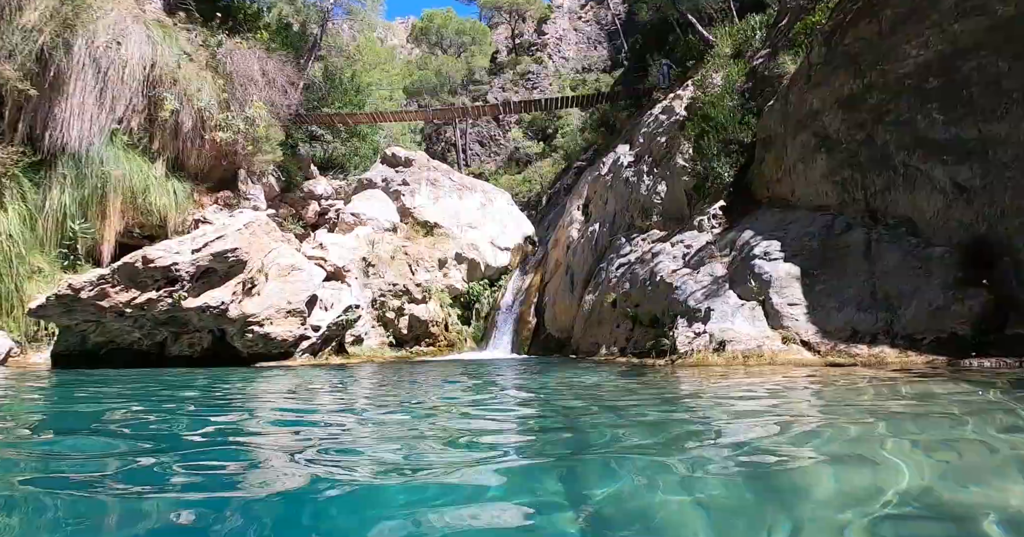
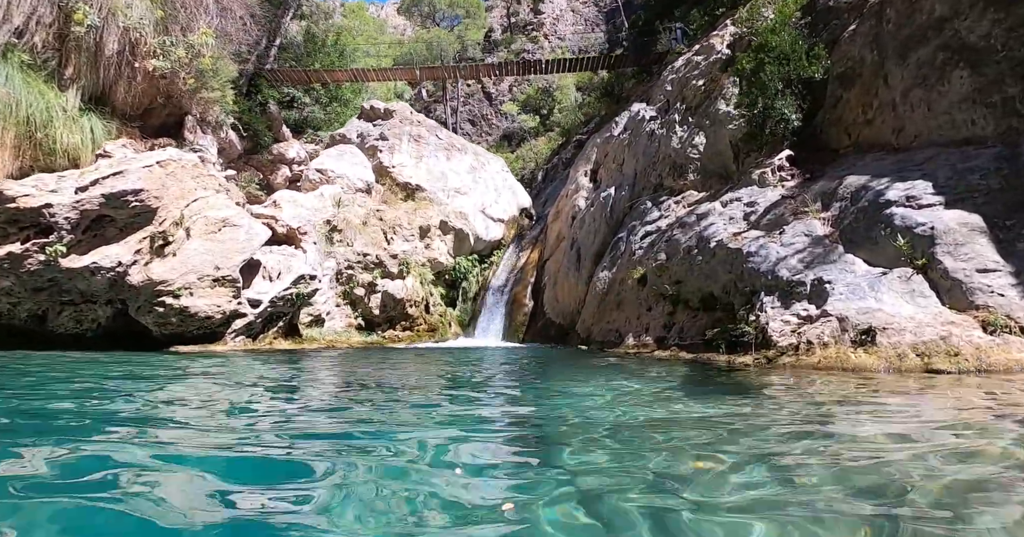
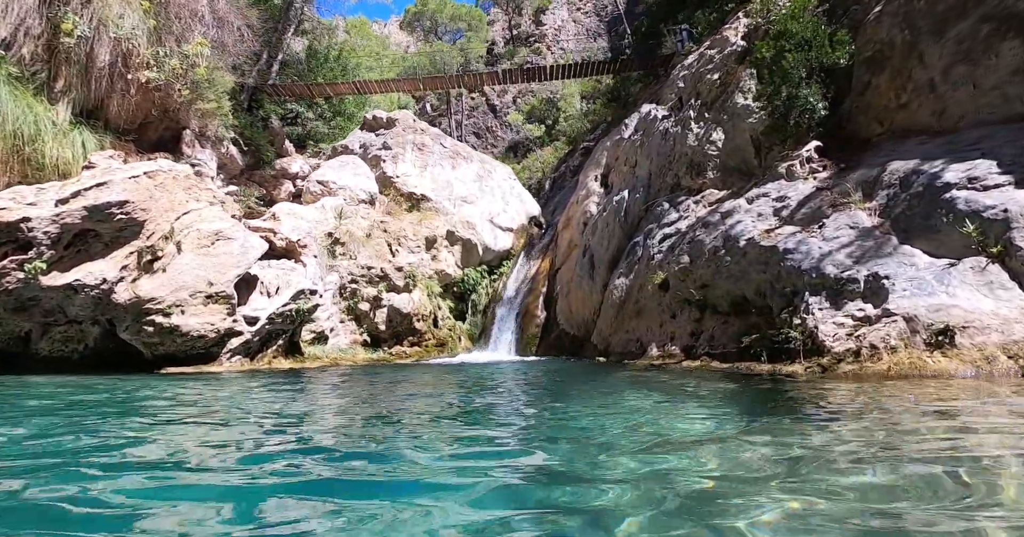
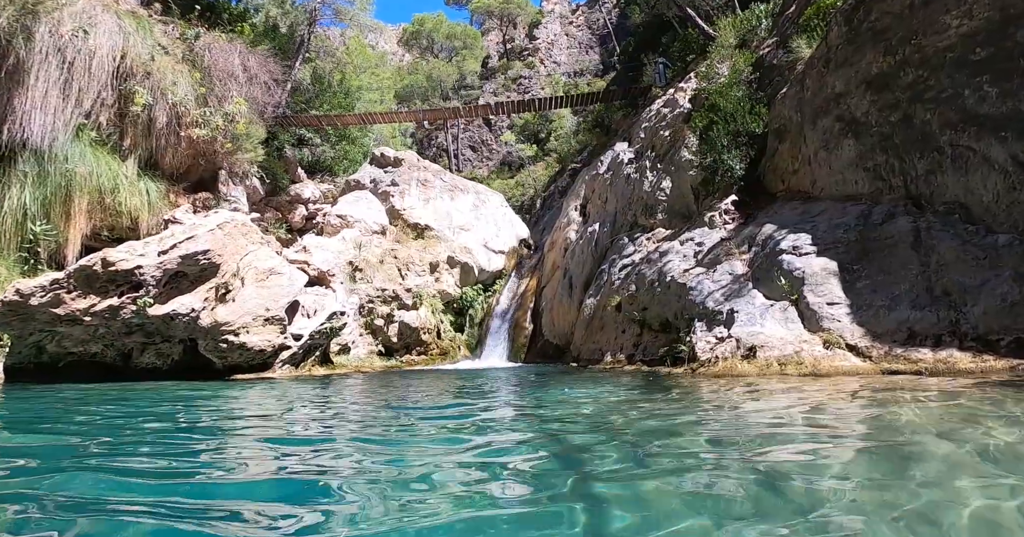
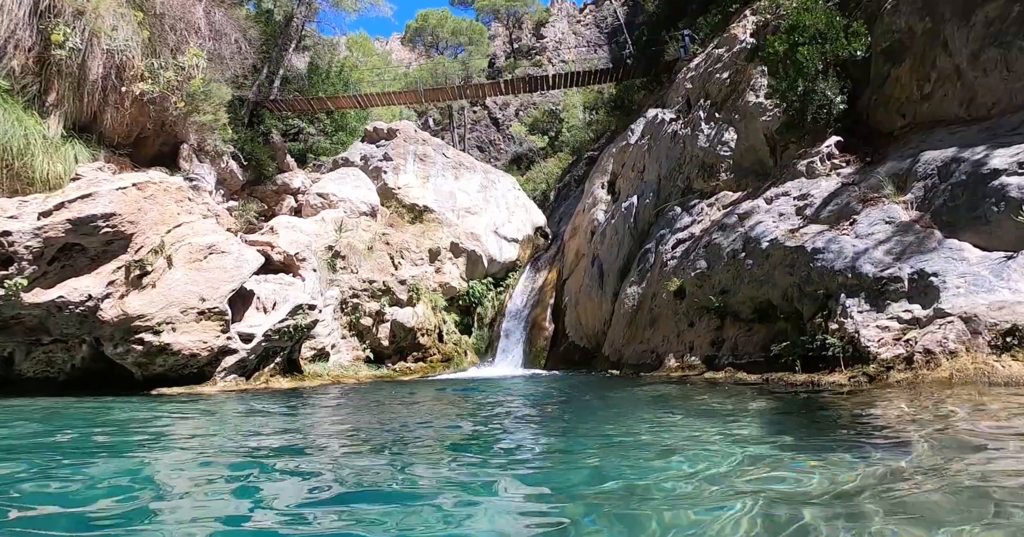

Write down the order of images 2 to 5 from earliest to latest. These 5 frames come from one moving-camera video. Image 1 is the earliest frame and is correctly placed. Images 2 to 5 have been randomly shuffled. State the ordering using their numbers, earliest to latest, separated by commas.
4, 2, 3, 5
